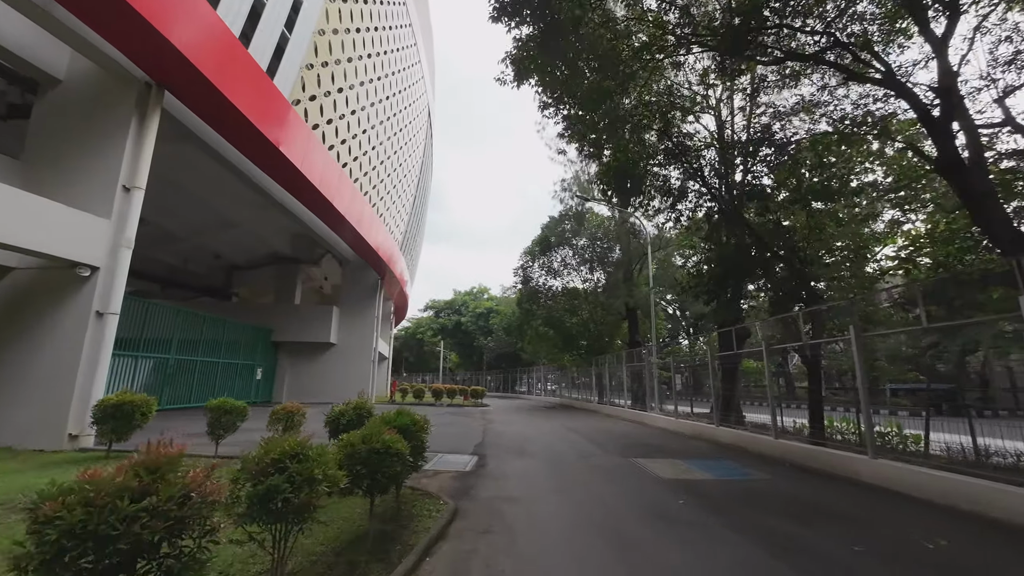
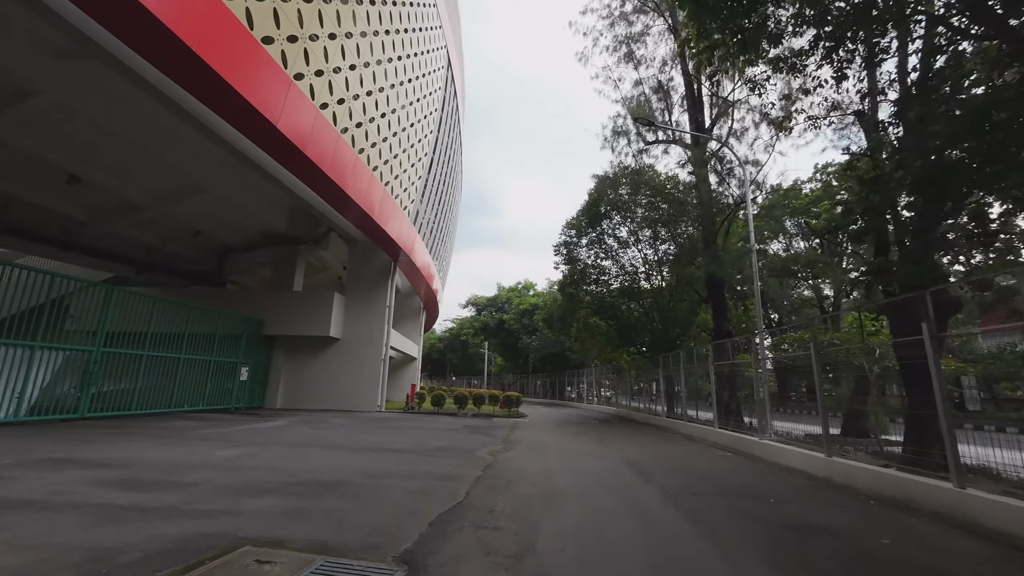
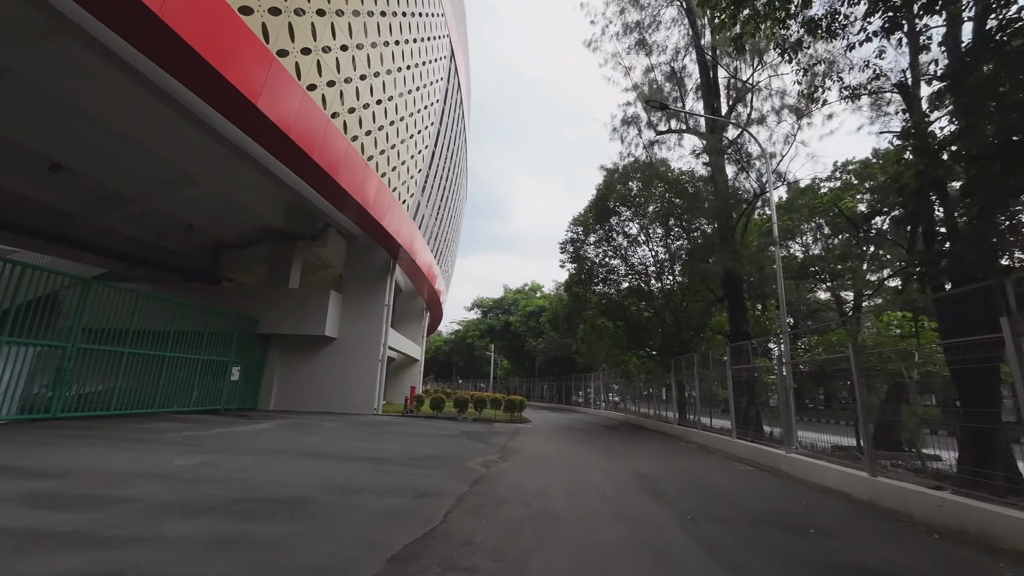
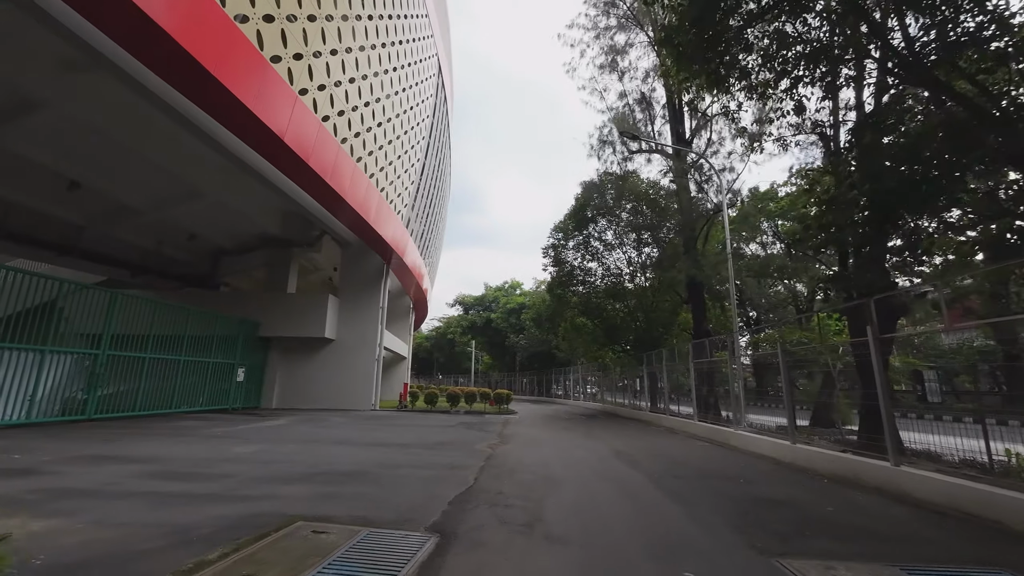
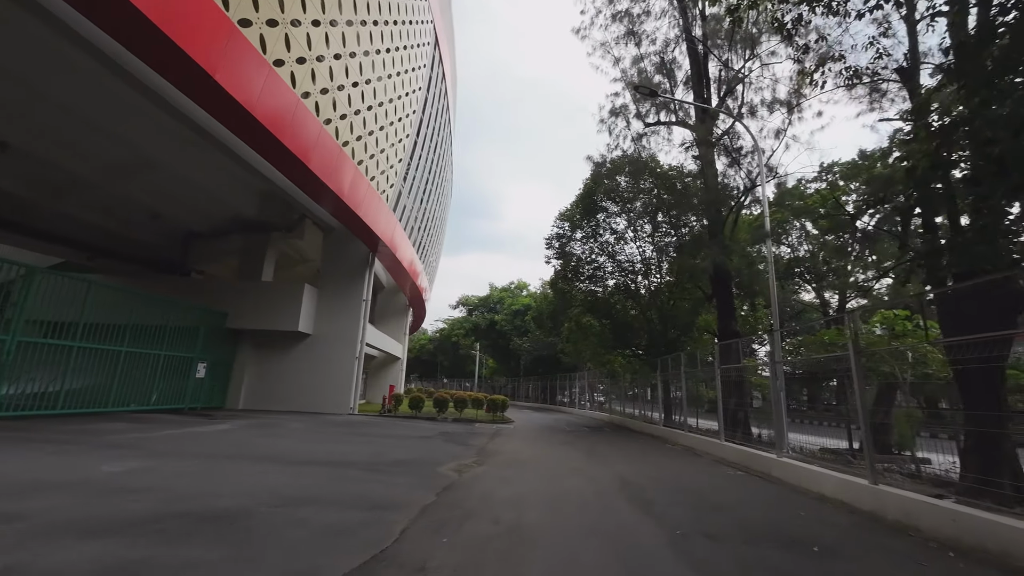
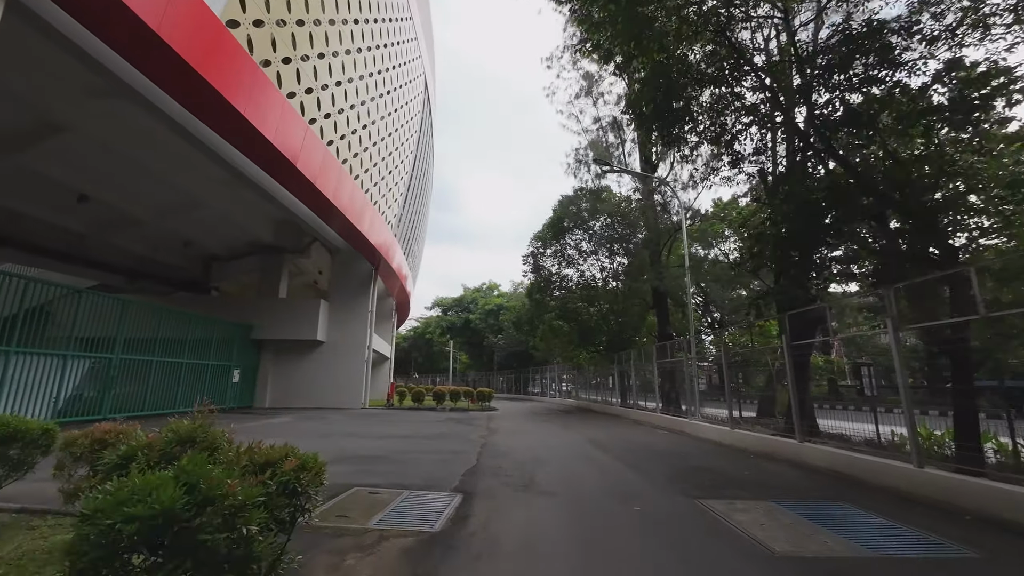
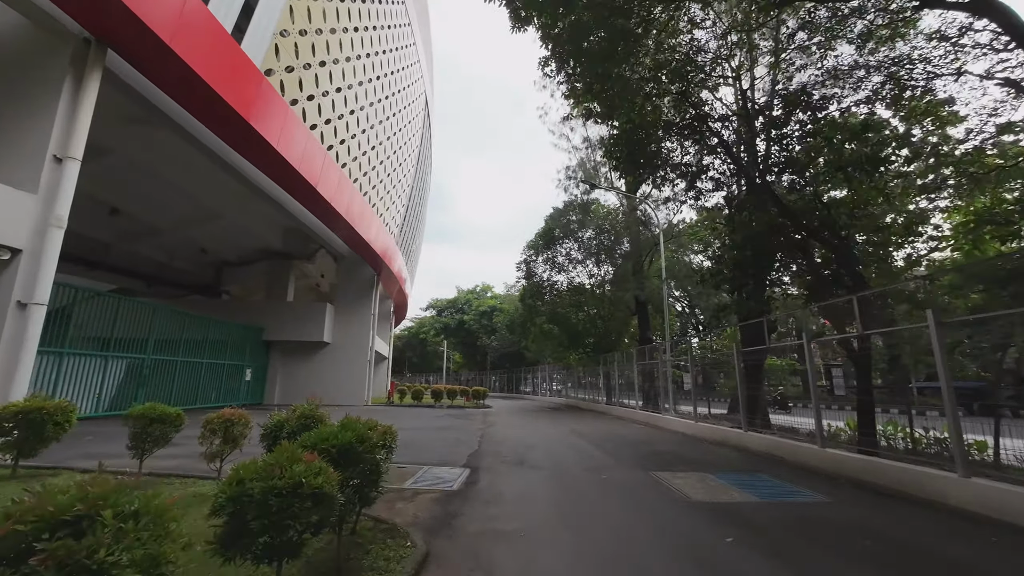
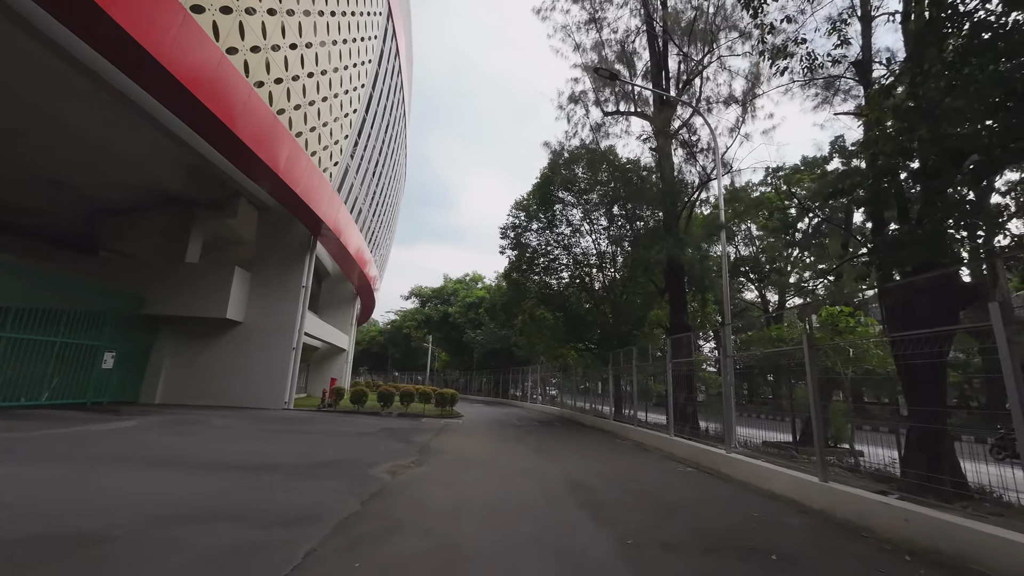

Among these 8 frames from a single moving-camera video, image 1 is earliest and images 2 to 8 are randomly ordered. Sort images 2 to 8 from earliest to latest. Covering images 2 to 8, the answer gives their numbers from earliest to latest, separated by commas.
7, 6, 4, 2, 3, 5, 8
